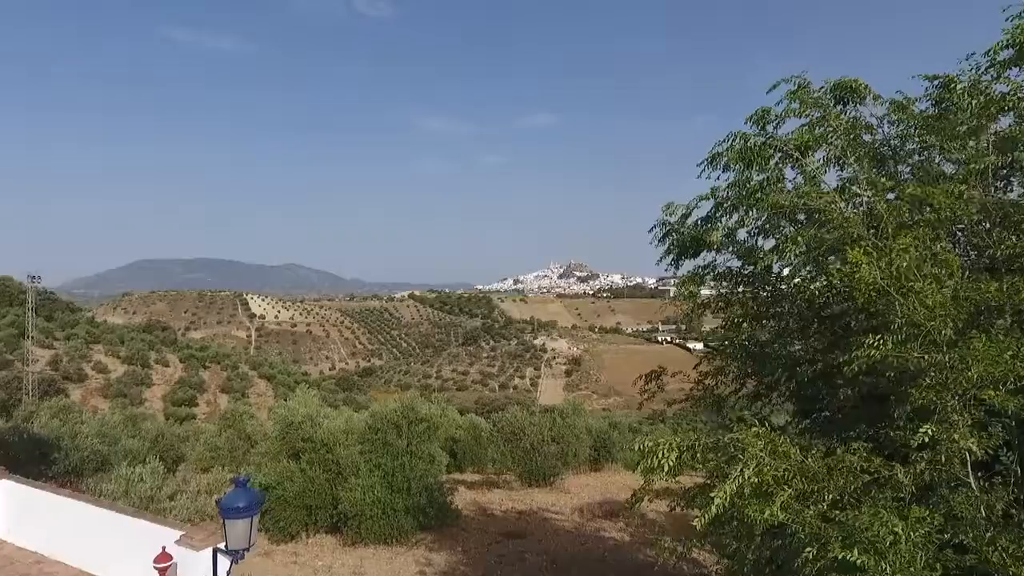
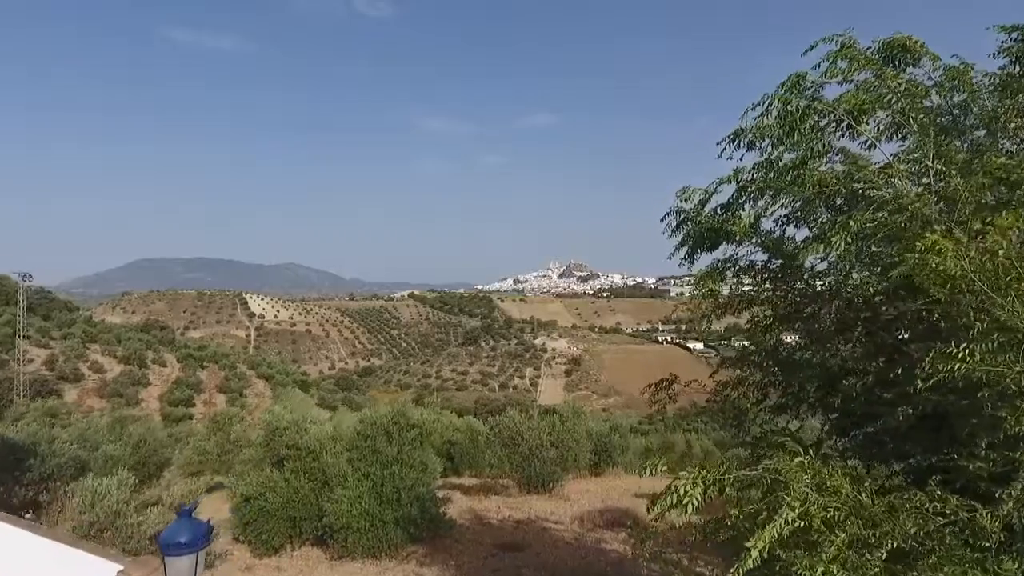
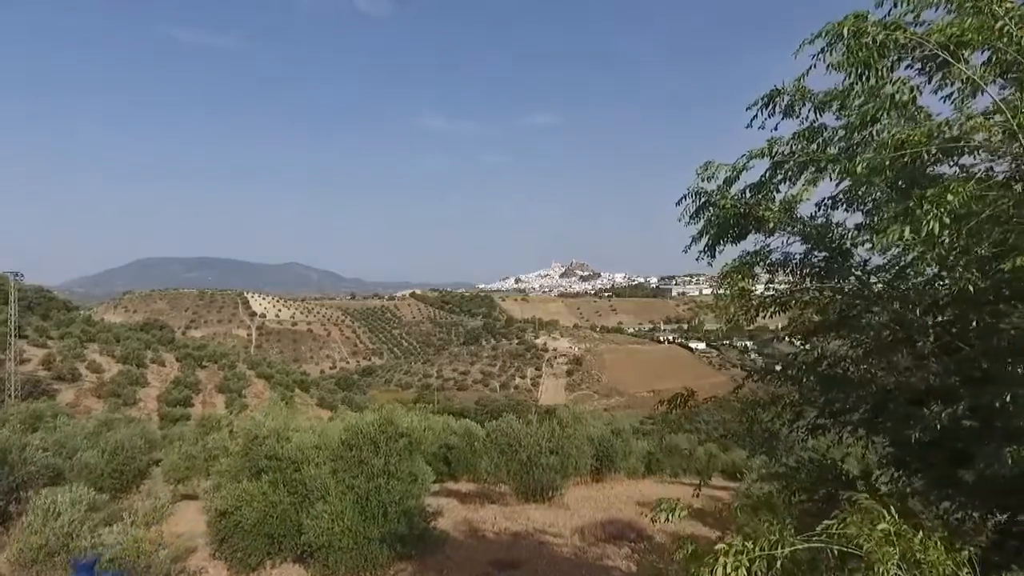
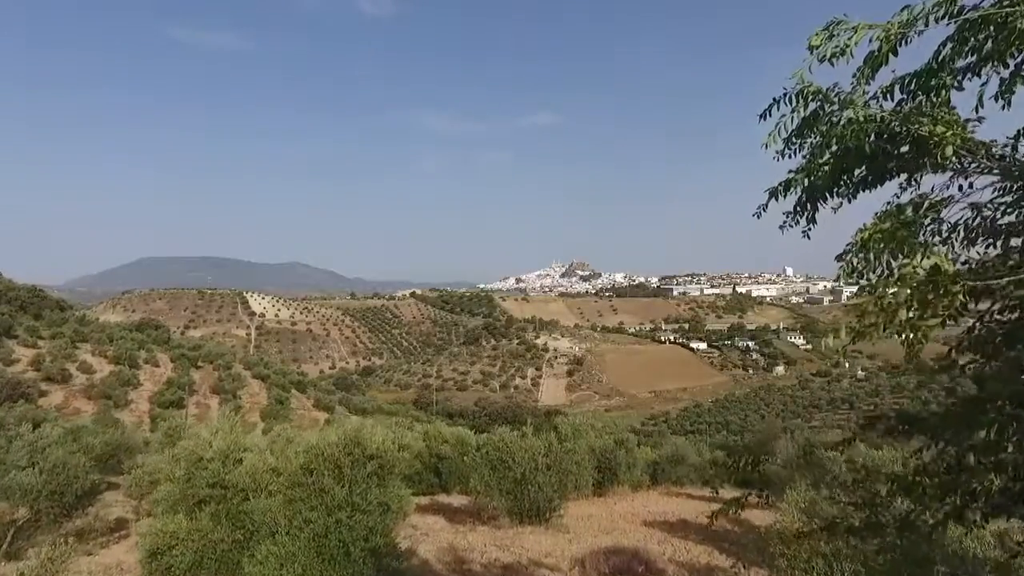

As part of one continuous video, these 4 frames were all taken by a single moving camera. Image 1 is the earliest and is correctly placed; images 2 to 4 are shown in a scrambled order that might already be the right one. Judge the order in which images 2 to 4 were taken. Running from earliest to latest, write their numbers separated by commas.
2, 3, 4
